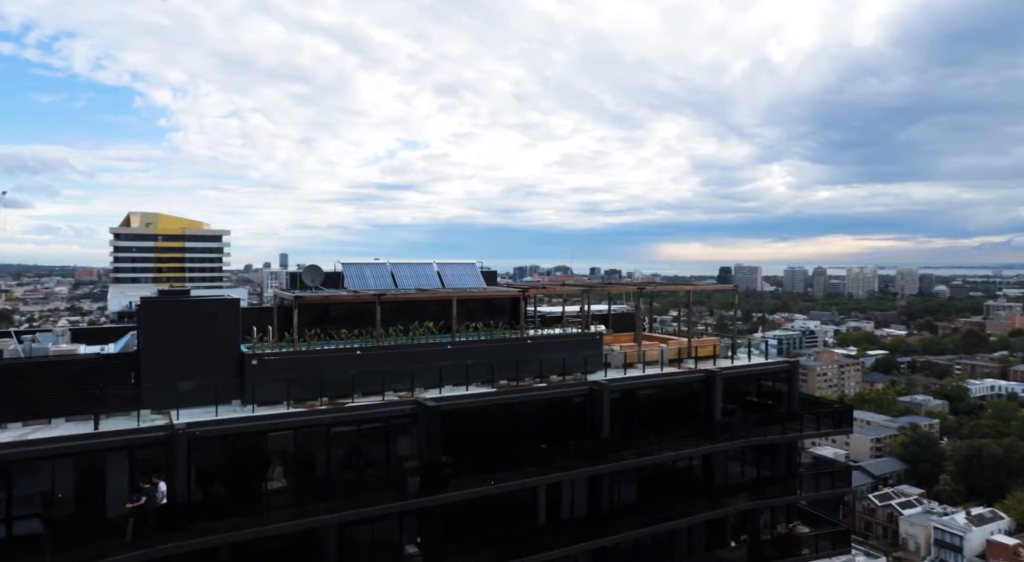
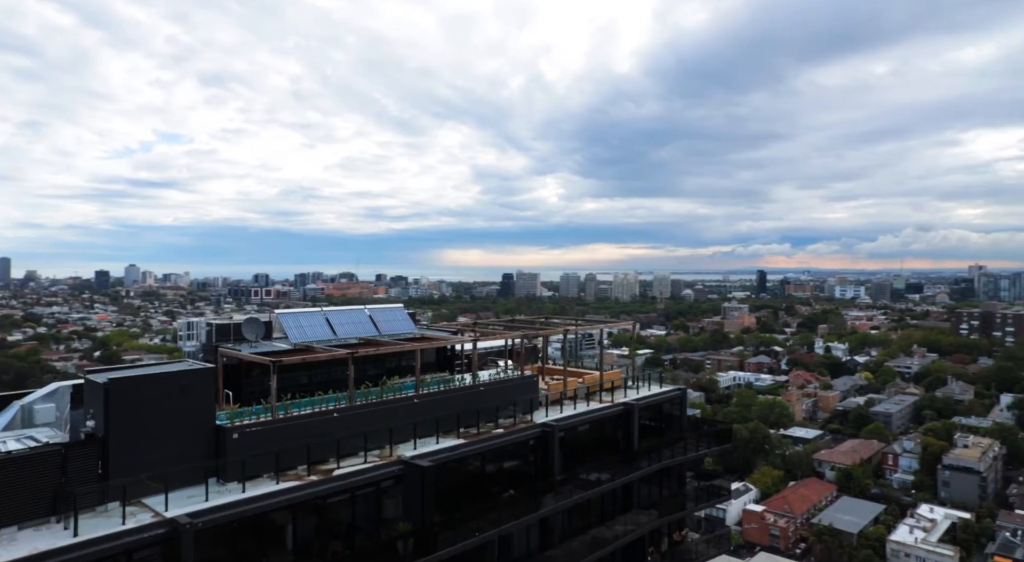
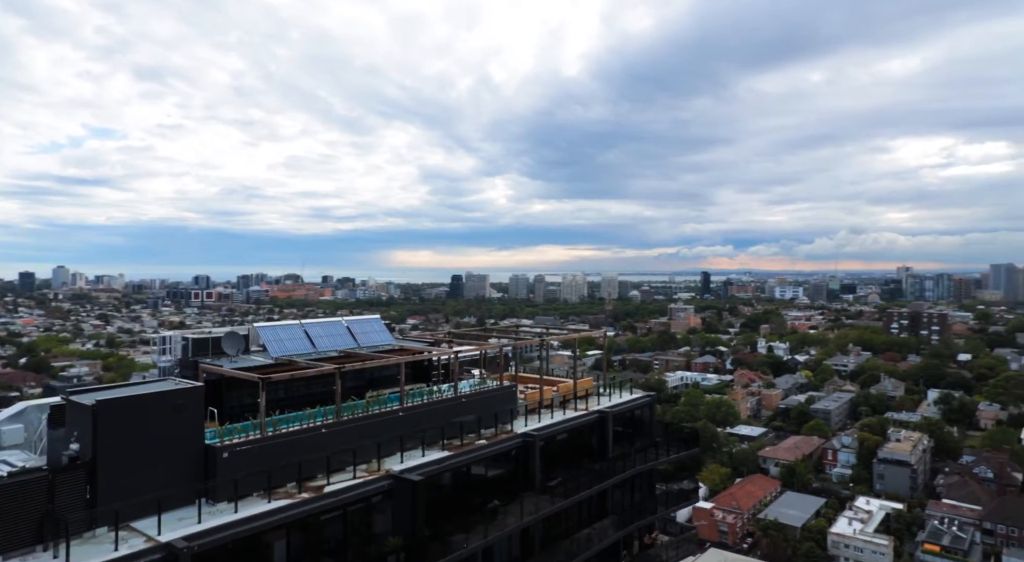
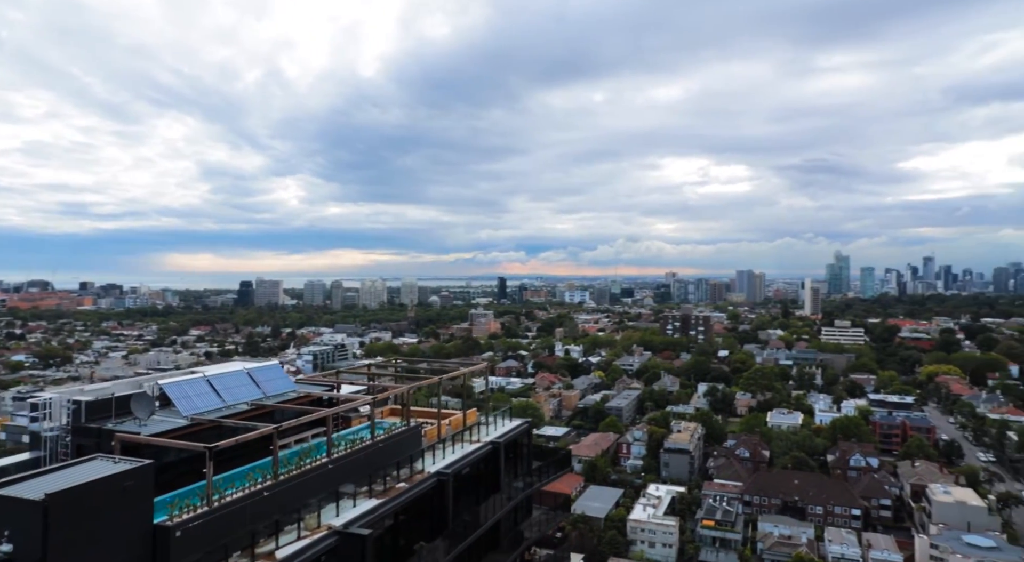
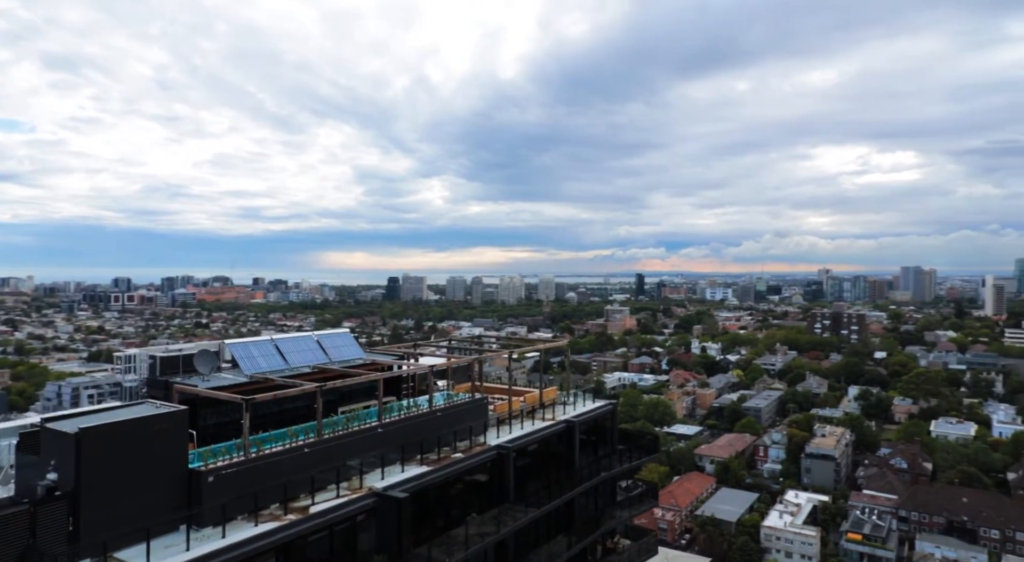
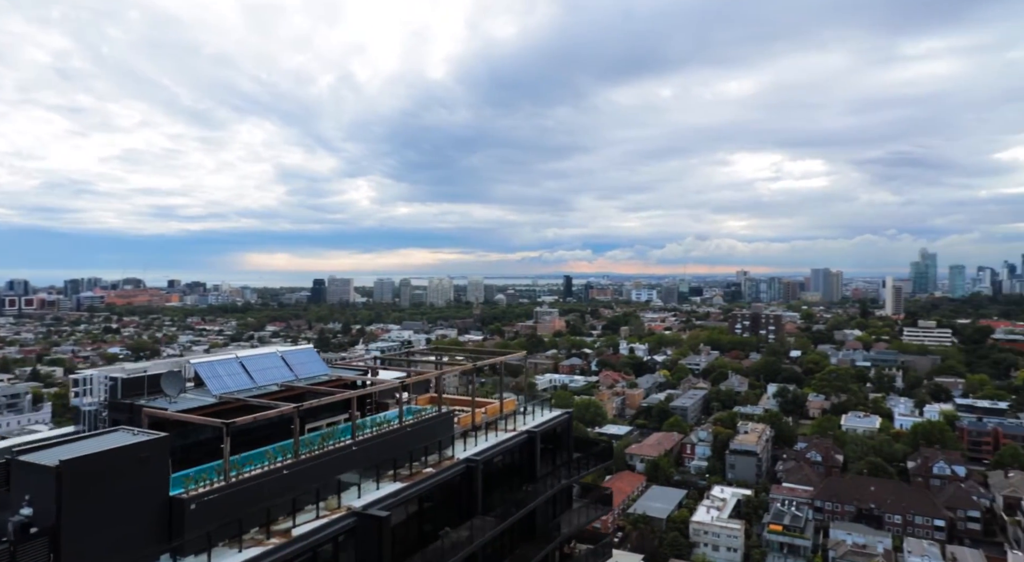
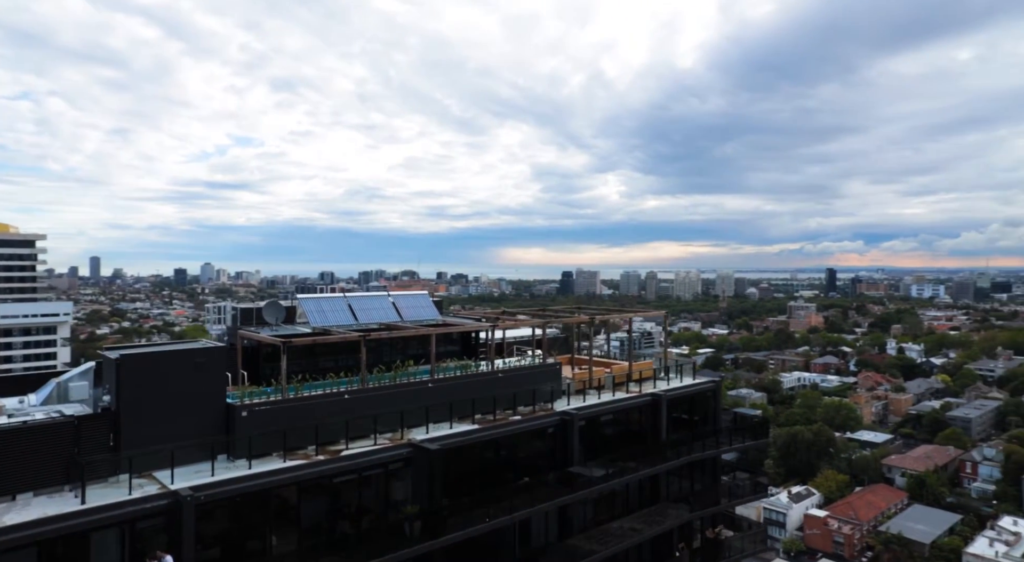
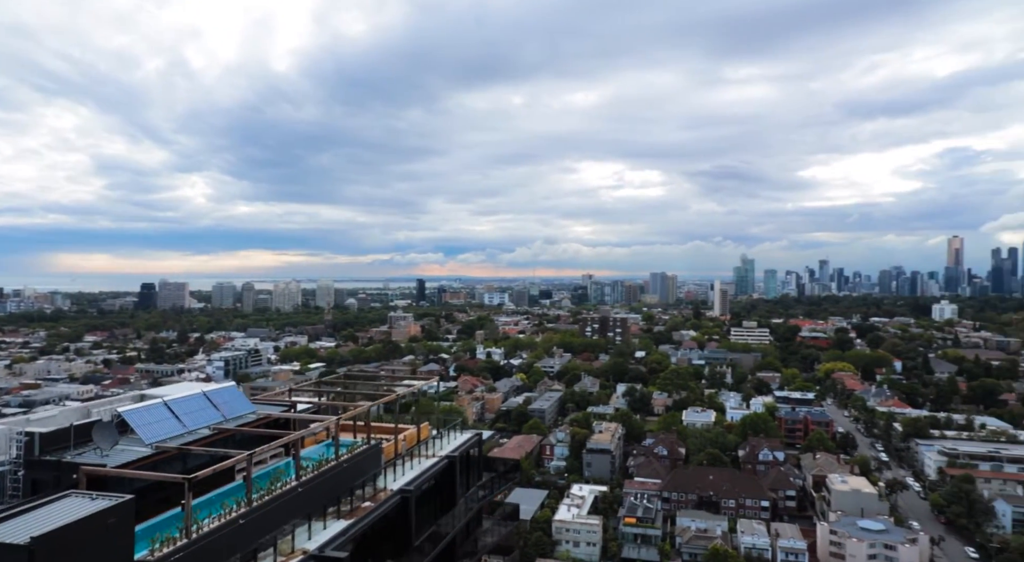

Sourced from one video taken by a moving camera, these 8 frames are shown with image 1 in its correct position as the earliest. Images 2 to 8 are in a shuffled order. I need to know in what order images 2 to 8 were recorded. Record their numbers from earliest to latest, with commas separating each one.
7, 2, 3, 5, 6, 4, 8
